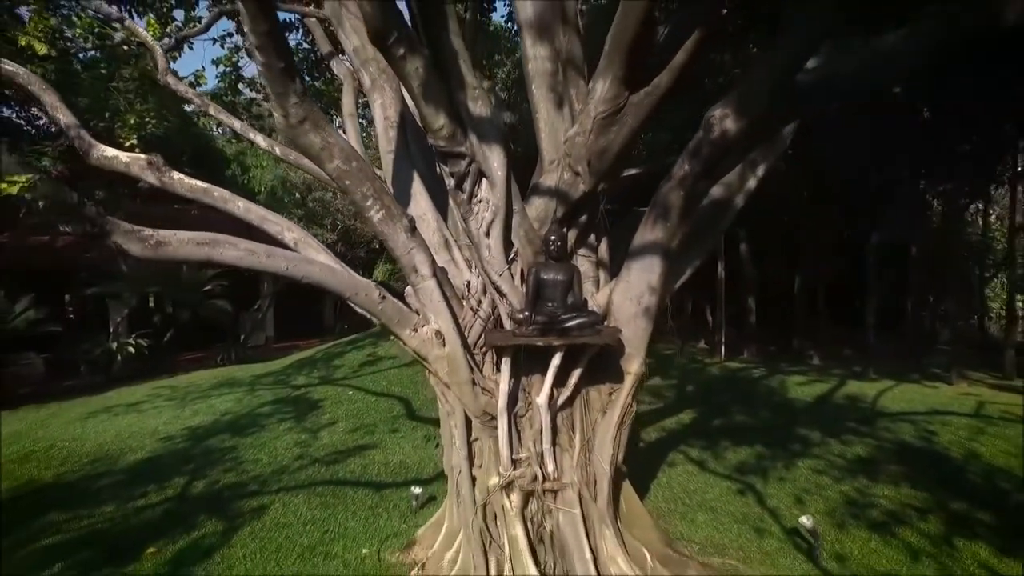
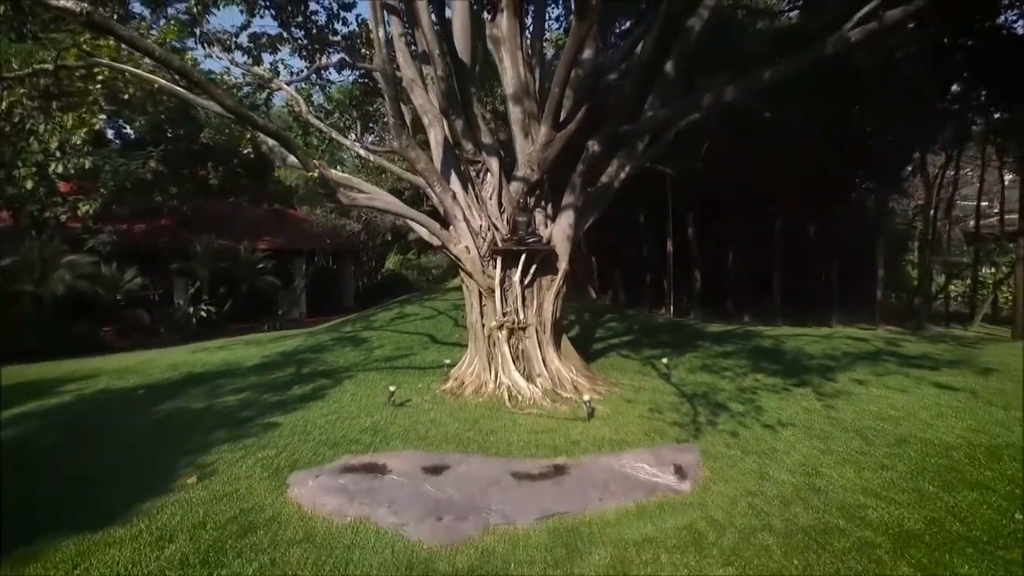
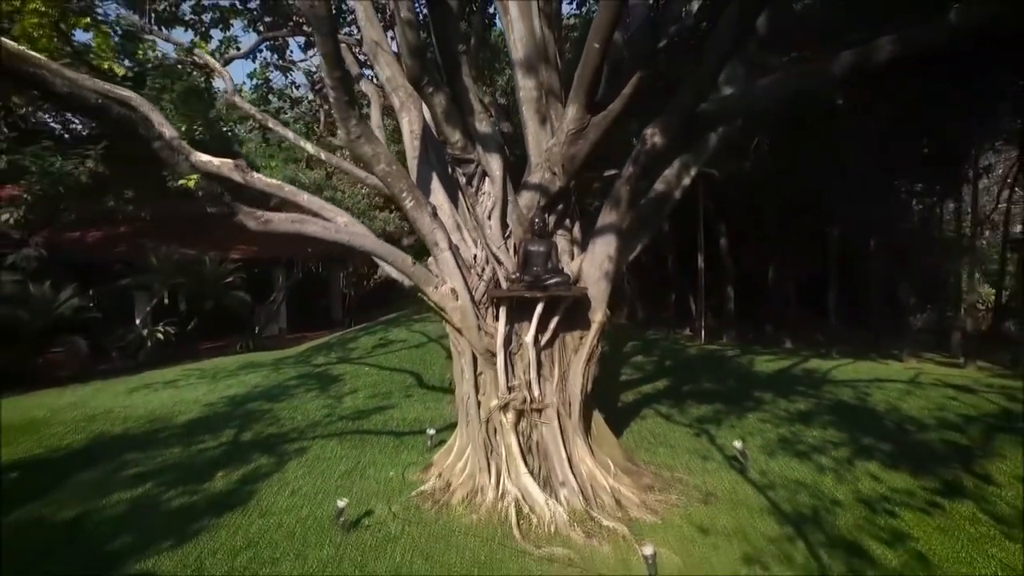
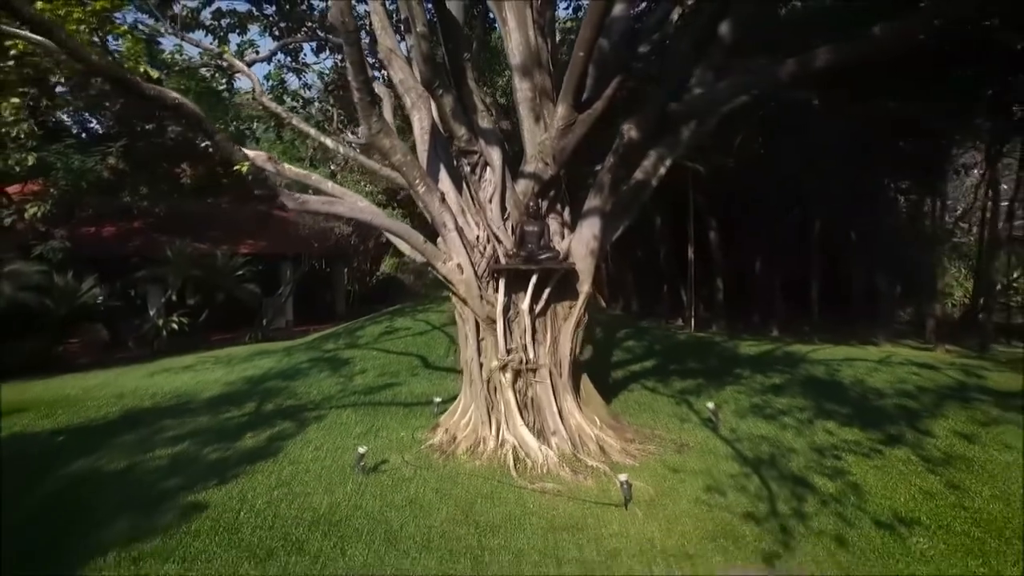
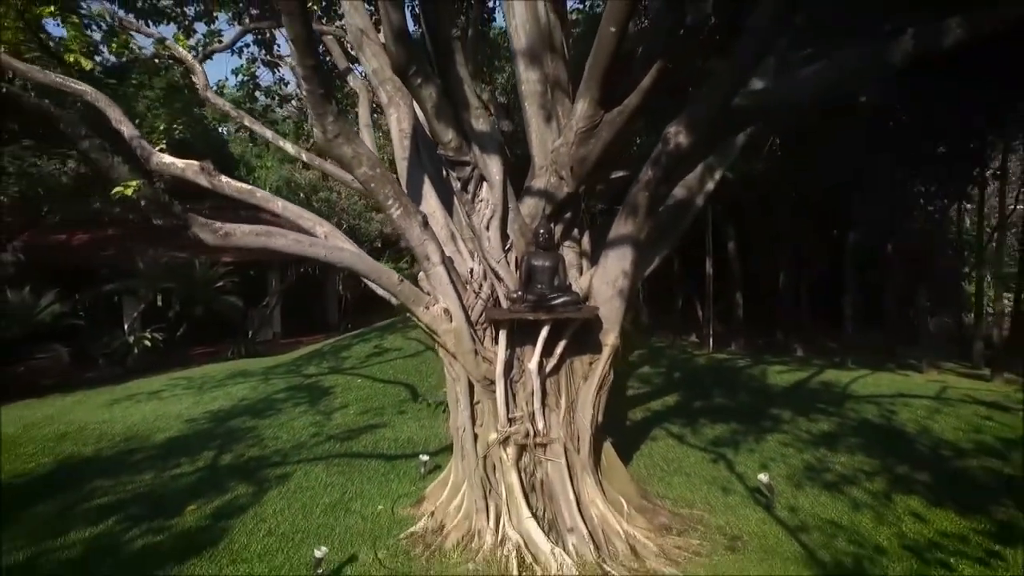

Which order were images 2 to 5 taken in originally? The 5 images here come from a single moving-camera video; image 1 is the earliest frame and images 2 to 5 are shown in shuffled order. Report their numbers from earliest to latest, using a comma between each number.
5, 3, 4, 2
